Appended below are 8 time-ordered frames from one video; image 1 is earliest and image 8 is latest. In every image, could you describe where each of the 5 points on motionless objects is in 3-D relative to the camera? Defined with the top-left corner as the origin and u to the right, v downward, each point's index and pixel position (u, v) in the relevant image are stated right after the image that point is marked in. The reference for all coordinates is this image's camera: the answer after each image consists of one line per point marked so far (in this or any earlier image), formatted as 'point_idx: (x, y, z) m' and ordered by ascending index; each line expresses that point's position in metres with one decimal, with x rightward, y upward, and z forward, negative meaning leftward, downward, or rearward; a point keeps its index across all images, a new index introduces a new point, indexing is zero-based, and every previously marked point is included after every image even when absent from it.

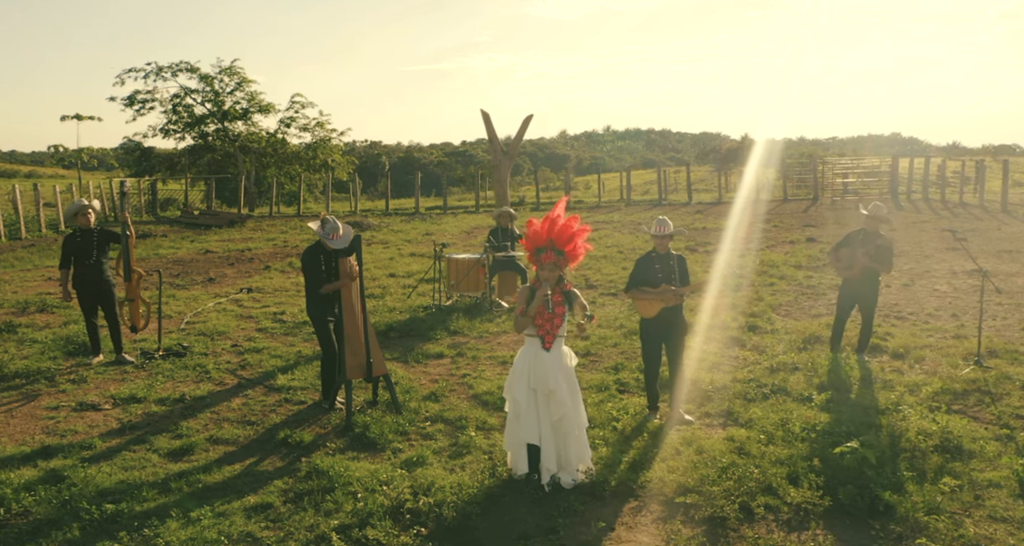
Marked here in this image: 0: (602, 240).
0: (+2.5, +0.9, +20.0) m
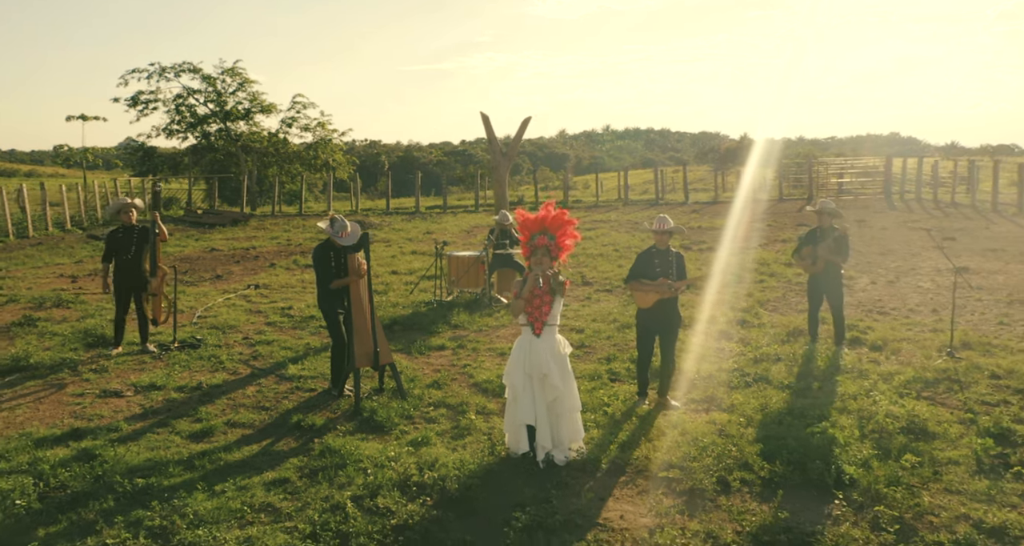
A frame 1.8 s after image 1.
0: (+2.4, +1.0, +20.4) m
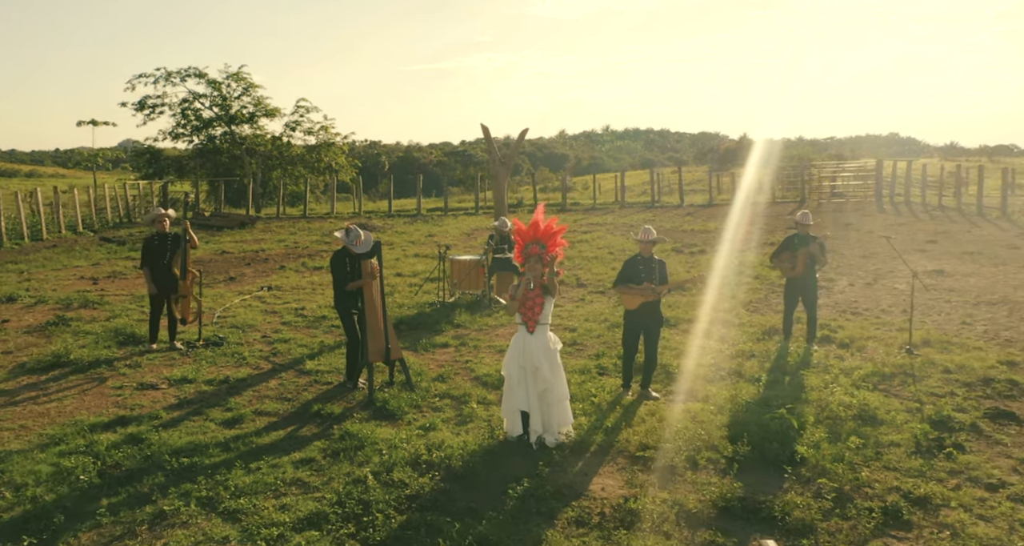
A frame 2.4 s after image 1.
0: (+2.4, +0.9, +21.2) m
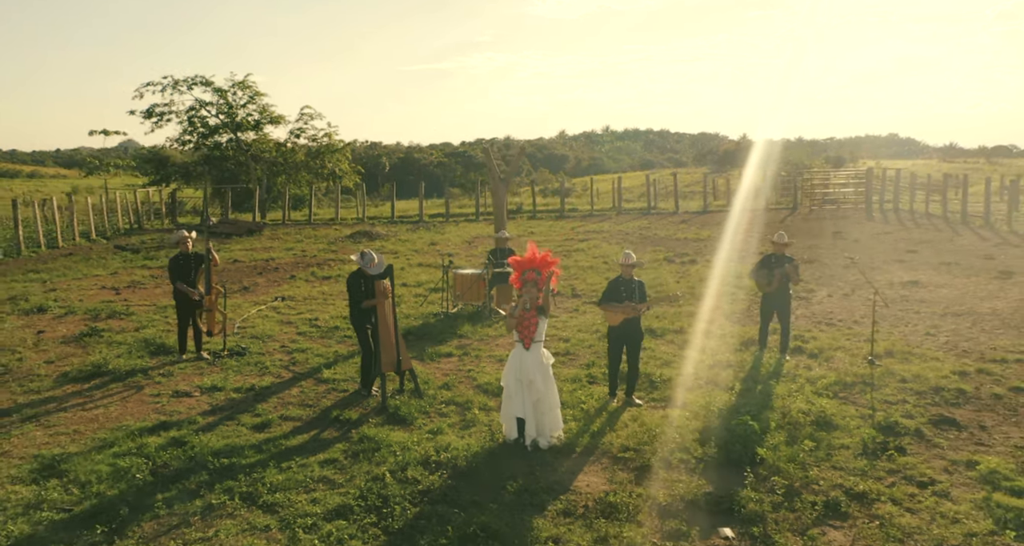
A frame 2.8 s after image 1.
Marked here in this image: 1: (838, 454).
0: (+2.4, +0.7, +22.1) m
1: (+3.1, -1.7, +7.0) m
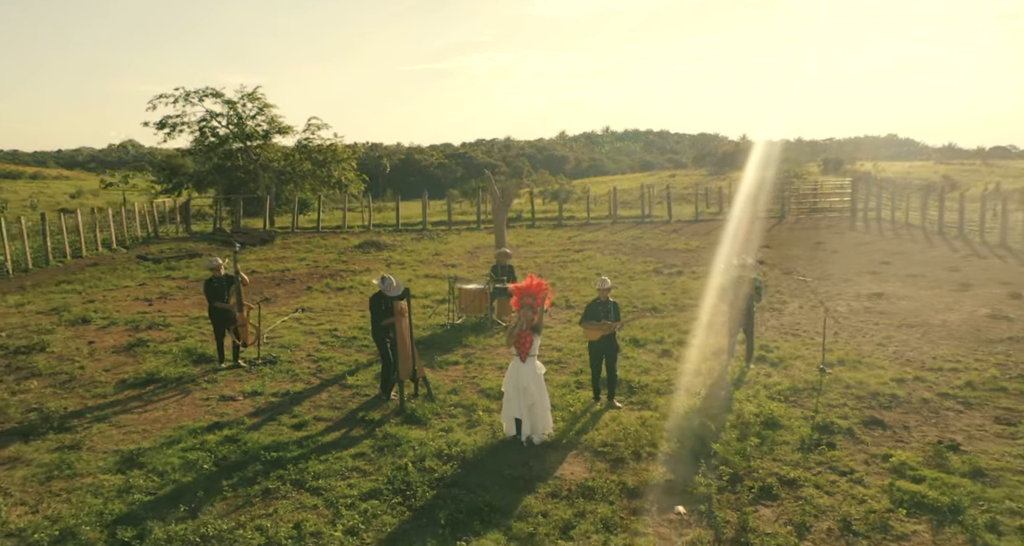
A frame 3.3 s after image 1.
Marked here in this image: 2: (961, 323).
0: (+2.4, +0.4, +23.6) m
1: (+3.0, -2.0, +8.4) m
2: (+8.9, -1.0, +14.6) m
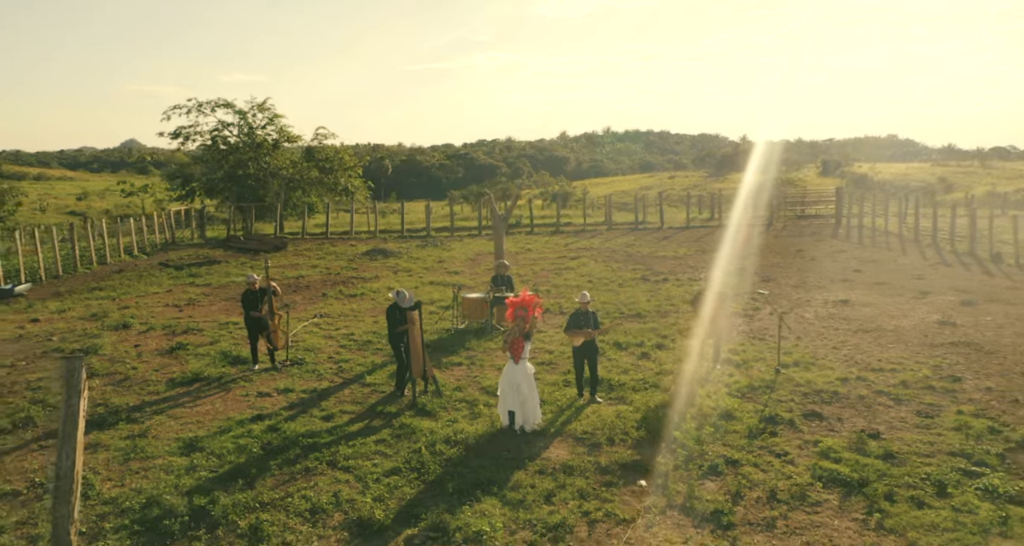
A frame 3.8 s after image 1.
0: (+2.3, +0.2, +25.3) m
1: (+3.0, -2.2, +10.2) m
2: (+8.8, -1.2, +16.3) m
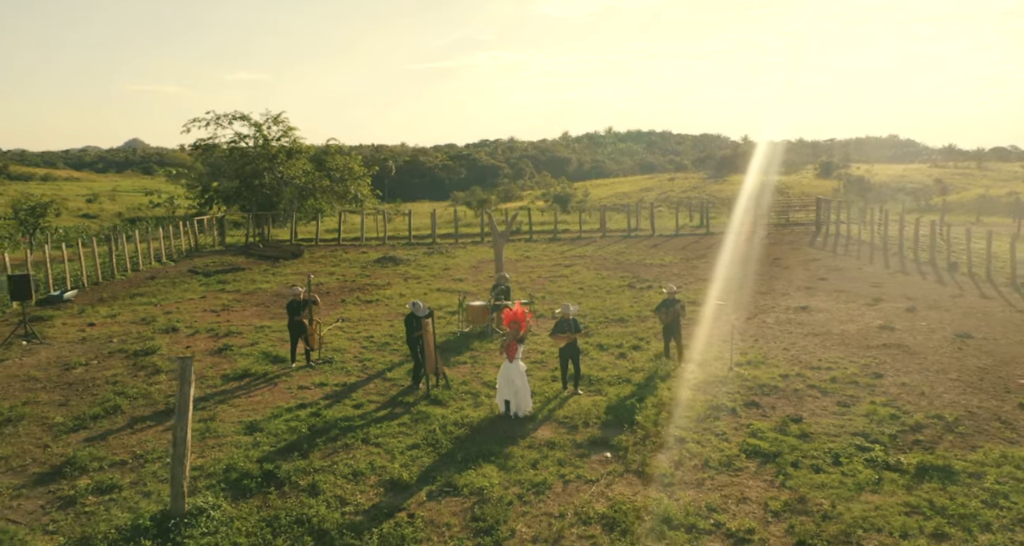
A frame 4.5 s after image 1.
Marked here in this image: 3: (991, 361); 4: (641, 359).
0: (+2.3, -0.1, +27.8) m
1: (+2.9, -2.5, +12.7) m
2: (+8.7, -1.5, +18.8) m
3: (+10.5, -1.9, +16.2) m
4: (+2.9, -1.9, +16.6) m
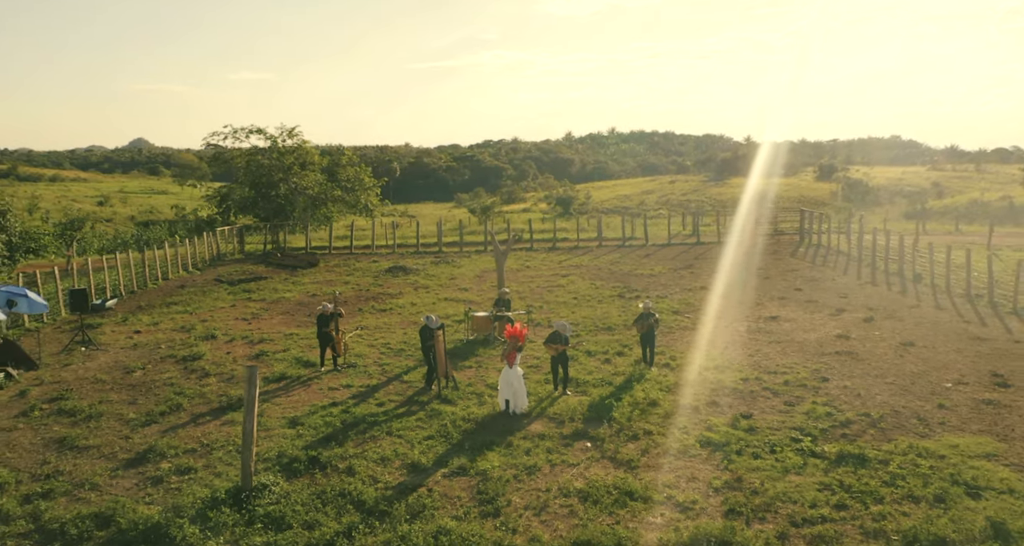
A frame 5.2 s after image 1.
0: (+2.3, -0.5, +30.4) m
1: (+2.9, -3.0, +15.3) m
2: (+8.7, -1.9, +21.4) m
3: (+10.5, -2.4, +18.7) m
4: (+2.9, -2.4, +19.2) m
